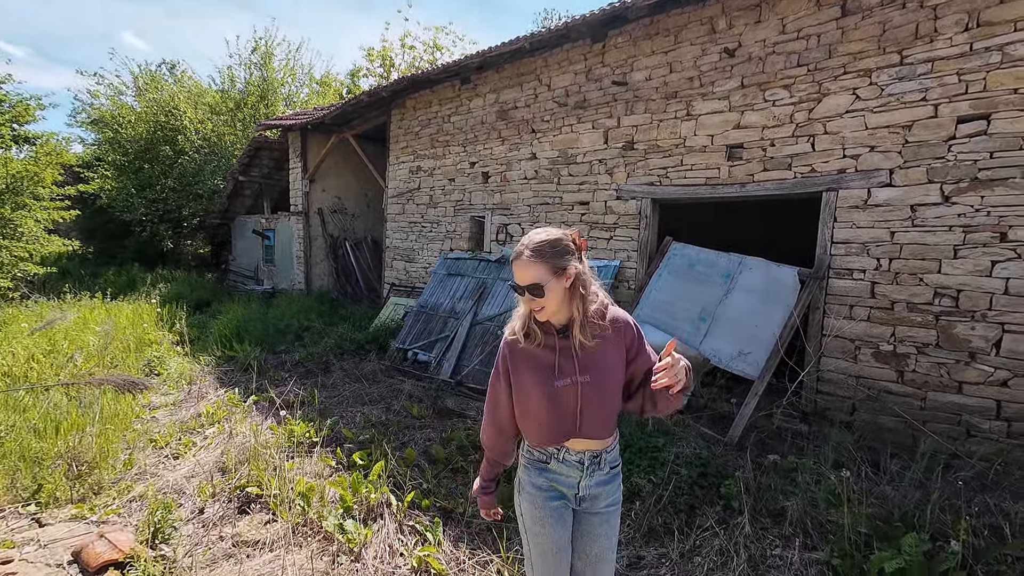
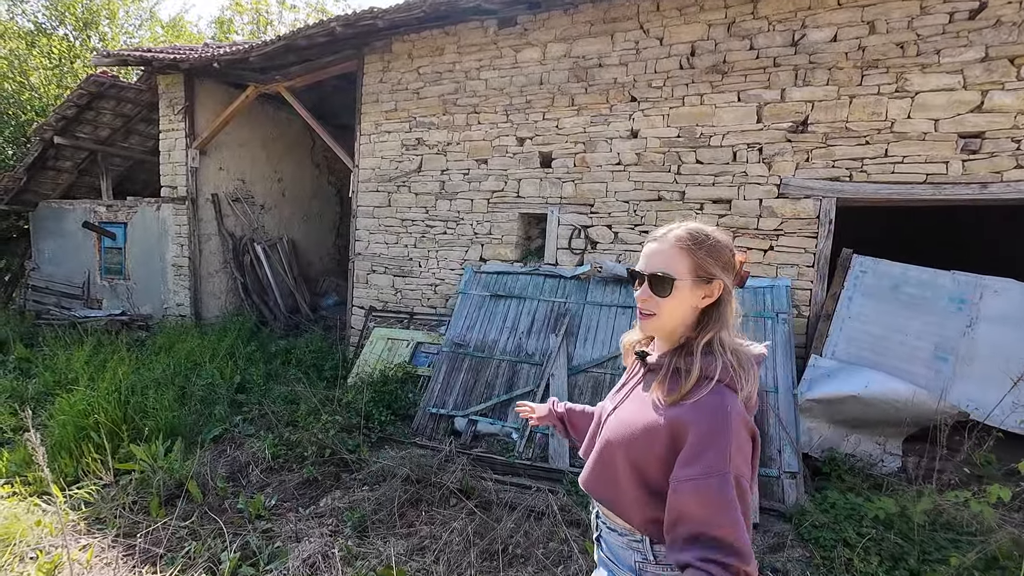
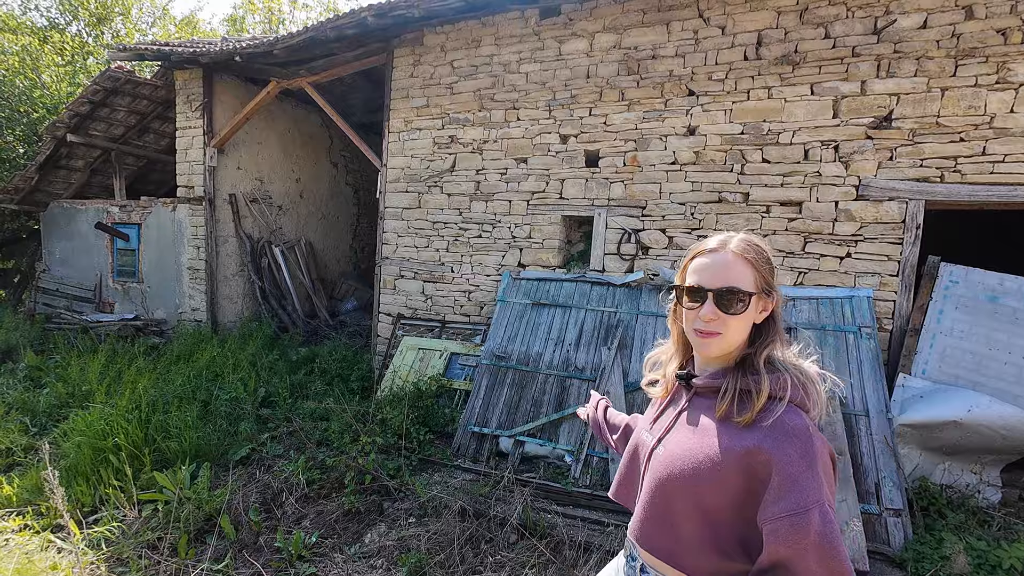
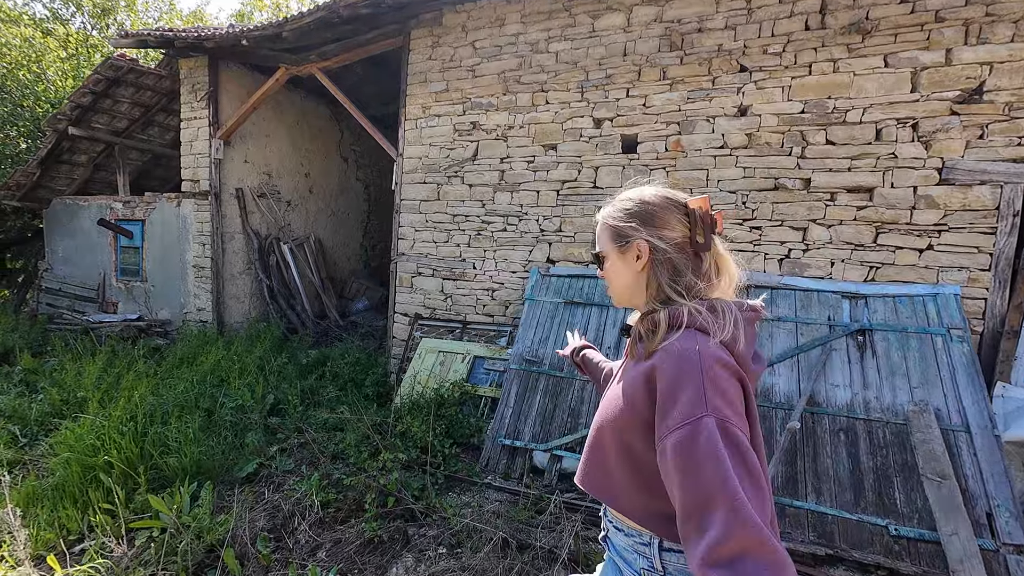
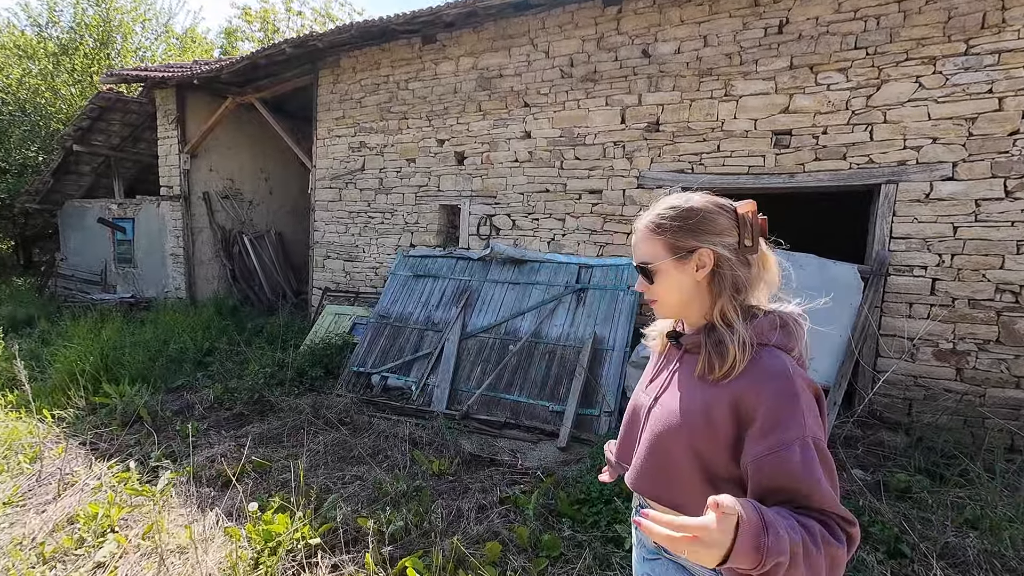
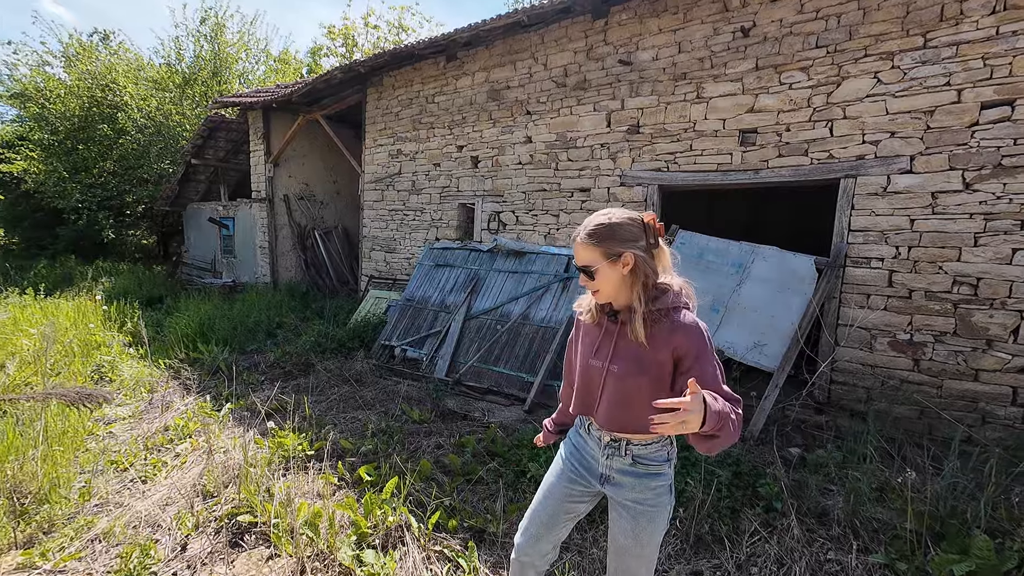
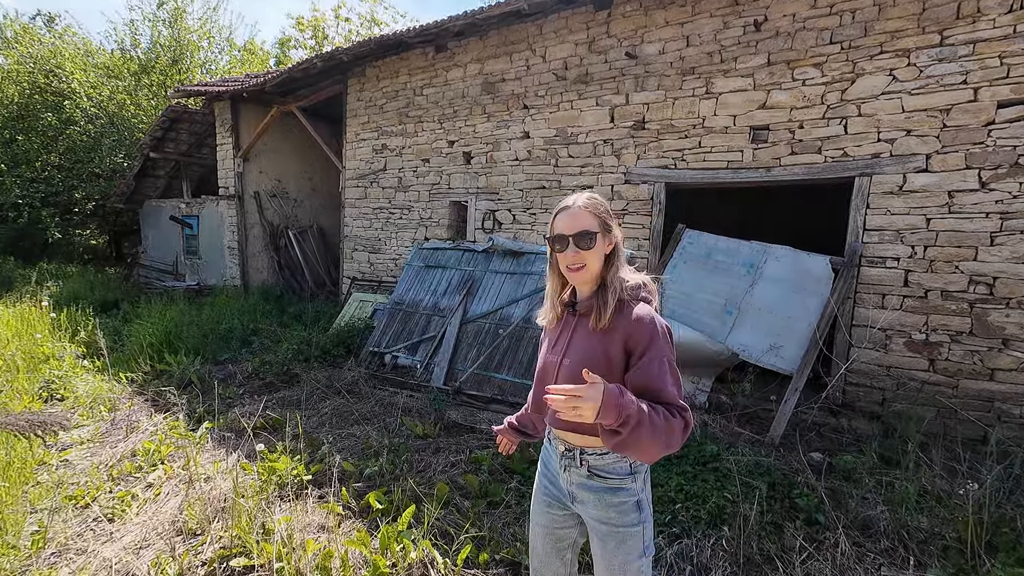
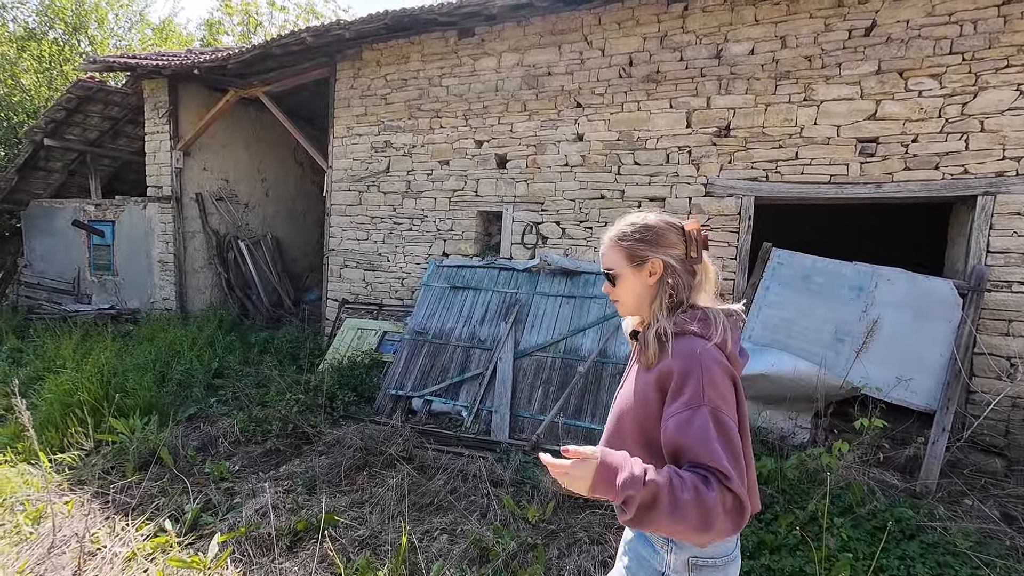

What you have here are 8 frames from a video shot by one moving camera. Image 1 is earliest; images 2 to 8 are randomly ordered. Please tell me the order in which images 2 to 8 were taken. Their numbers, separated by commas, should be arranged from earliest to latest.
6, 7, 5, 8, 2, 3, 4
